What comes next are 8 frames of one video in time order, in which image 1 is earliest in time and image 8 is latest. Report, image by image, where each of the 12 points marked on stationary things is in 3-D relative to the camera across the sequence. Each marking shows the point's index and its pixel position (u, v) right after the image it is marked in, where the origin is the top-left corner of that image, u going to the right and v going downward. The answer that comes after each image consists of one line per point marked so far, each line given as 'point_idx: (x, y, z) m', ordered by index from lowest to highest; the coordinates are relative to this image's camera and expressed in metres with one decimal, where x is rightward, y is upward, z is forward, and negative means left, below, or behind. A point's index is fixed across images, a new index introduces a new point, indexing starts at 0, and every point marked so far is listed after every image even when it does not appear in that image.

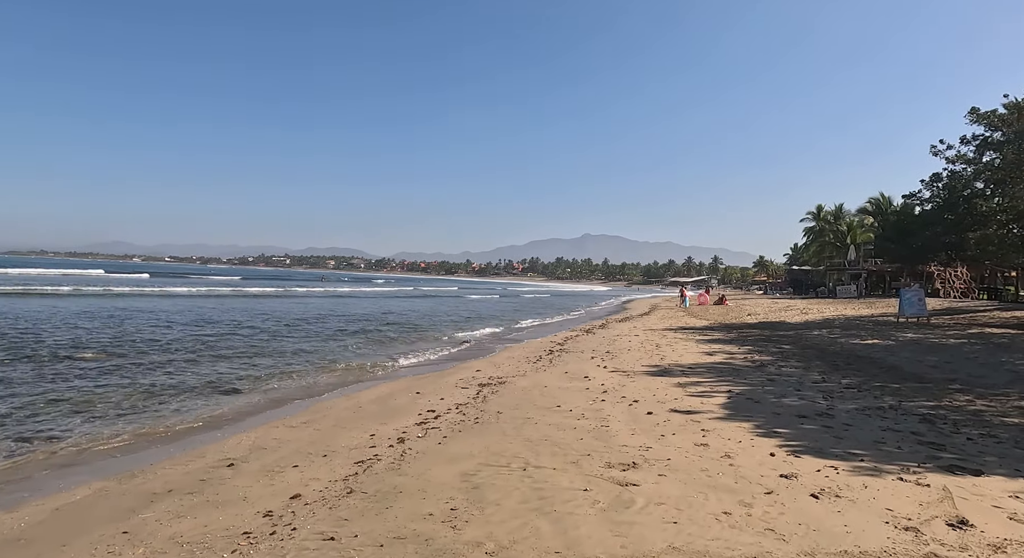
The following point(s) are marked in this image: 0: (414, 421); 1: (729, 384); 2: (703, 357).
0: (-1.4, -2.1, +8.8) m
1: (+4.3, -2.1, +12.0) m
2: (+5.2, -2.1, +16.3) m
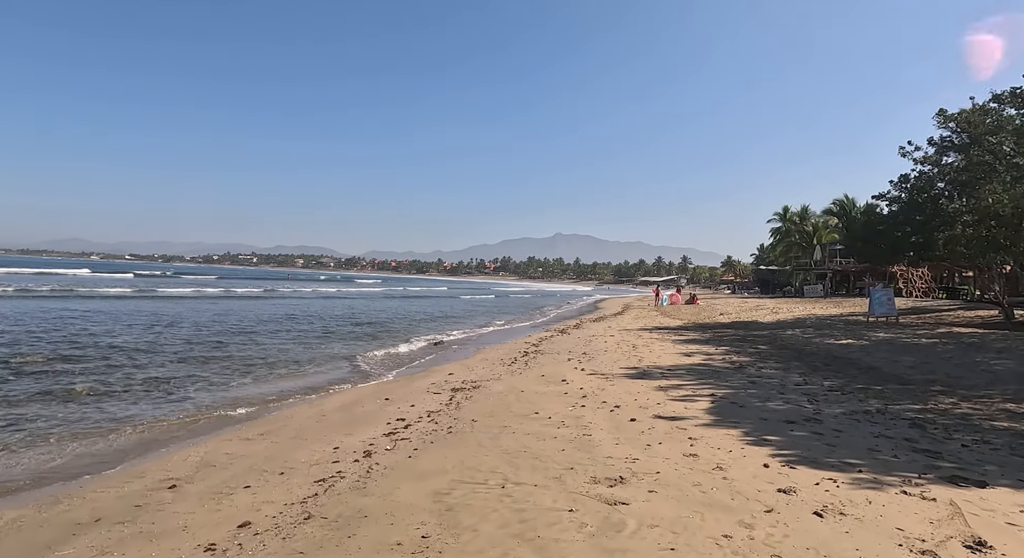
0: (-1.8, -2.0, +8.1) m
1: (+3.8, -2.1, +11.6) m
2: (+4.5, -2.1, +15.9) m
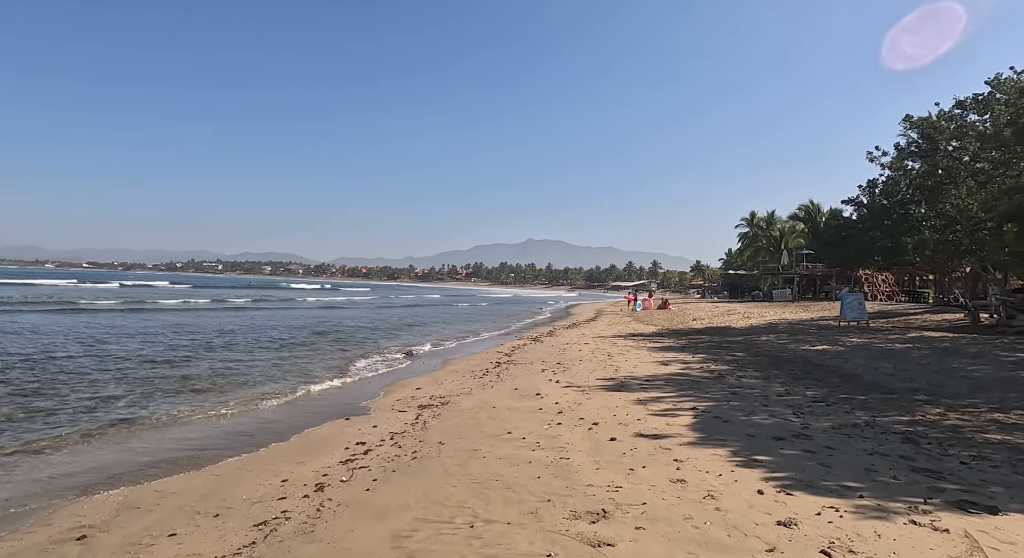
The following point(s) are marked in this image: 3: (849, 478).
0: (-2.1, -2.2, +7.4) m
1: (+3.3, -2.2, +11.1) m
2: (+3.8, -2.3, +15.4) m
3: (+3.7, -2.2, +6.5) m
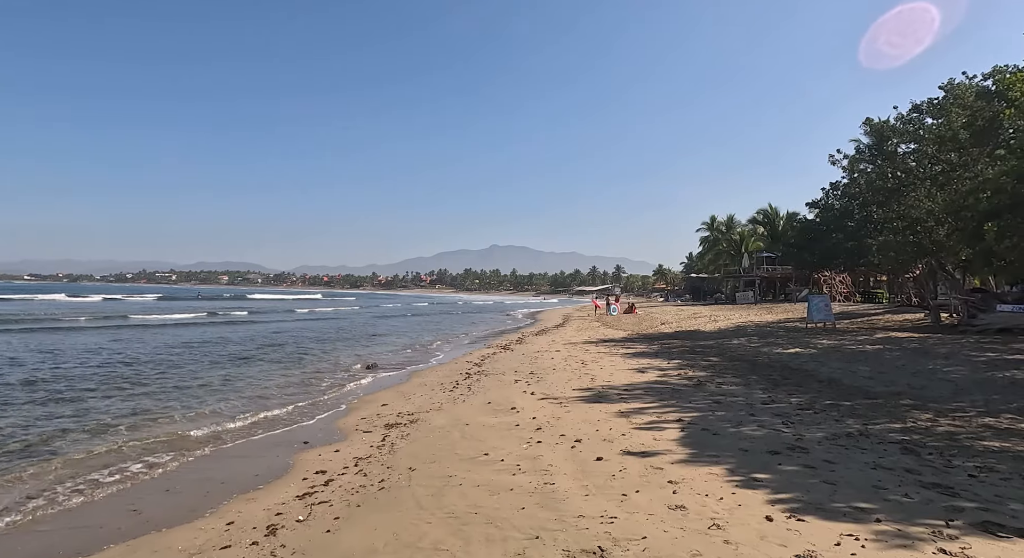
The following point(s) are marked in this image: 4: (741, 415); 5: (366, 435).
0: (-2.3, -2.3, +6.5) m
1: (+2.8, -2.3, +10.5) m
2: (+3.1, -2.4, +14.9) m
3: (+3.5, -2.2, +6.0) m
4: (+3.8, -2.2, +10.0) m
5: (-2.2, -2.3, +8.9) m
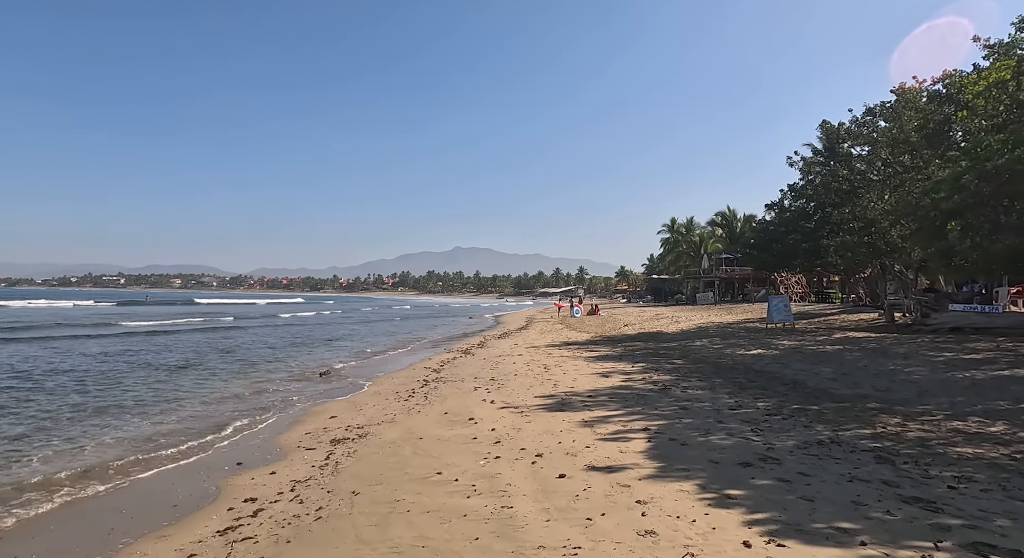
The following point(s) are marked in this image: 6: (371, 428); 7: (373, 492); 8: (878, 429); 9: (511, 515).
0: (-2.8, -2.3, +5.7) m
1: (+2.1, -2.3, +10.1) m
2: (+2.1, -2.4, +14.4) m
3: (+3.0, -2.2, +5.6) m
4: (+3.1, -2.3, +9.5) m
5: (-2.8, -2.3, +8.1) m
6: (-2.3, -2.4, +9.6) m
7: (-1.5, -2.3, +6.5) m
8: (+5.4, -2.2, +8.9) m
9: (0.0, -2.3, +5.8) m
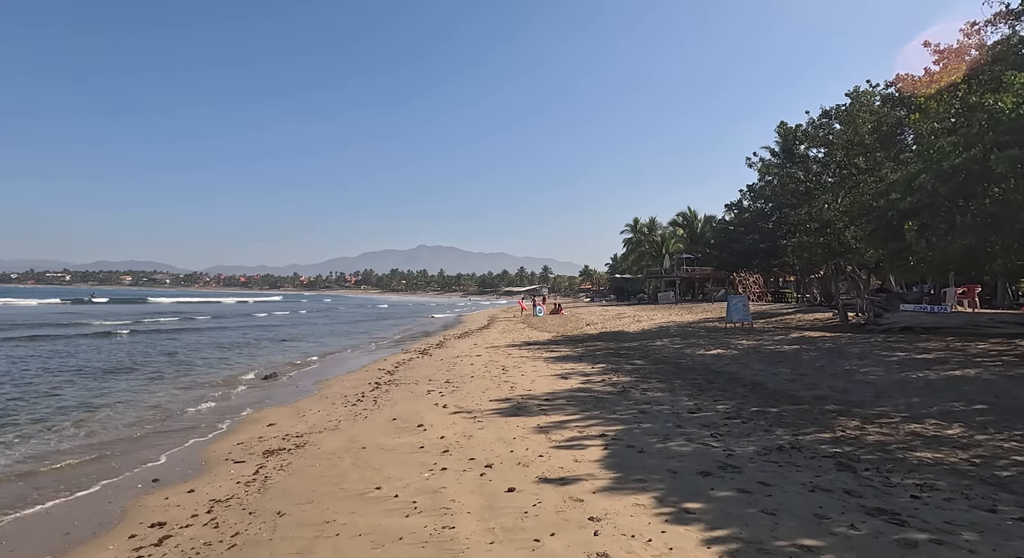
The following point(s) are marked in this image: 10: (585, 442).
0: (-3.3, -2.3, +5.1) m
1: (+1.4, -2.3, +9.7) m
2: (+1.1, -2.4, +14.0) m
3: (+2.5, -2.2, +5.2) m
4: (+2.4, -2.3, +9.2) m
5: (-3.4, -2.3, +7.4) m
6: (-3.0, -2.4, +9.0) m
7: (-2.1, -2.3, +5.9) m
8: (+4.7, -2.2, +8.7) m
9: (-0.5, -2.3, +5.3) m
10: (+1.0, -2.3, +8.4) m
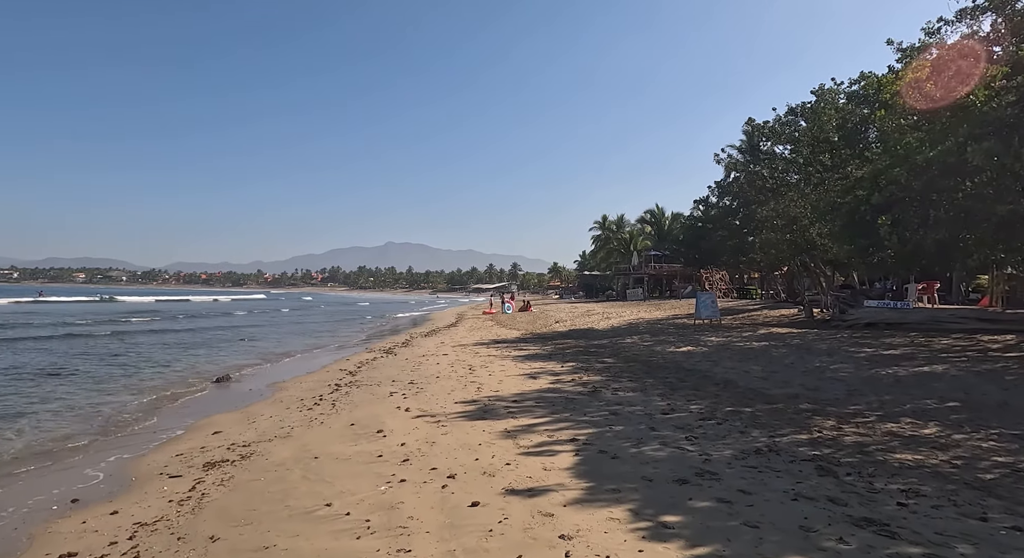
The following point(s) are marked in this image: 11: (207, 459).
0: (-3.6, -2.3, +4.4) m
1: (+0.8, -2.2, +9.2) m
2: (+0.3, -2.3, +13.5) m
3: (+2.2, -2.2, +4.8) m
4: (+1.9, -2.2, +8.8) m
5: (-3.8, -2.3, +6.7) m
6: (-3.5, -2.3, +8.3) m
7: (-2.4, -2.2, +5.2) m
8: (+4.3, -2.2, +8.4) m
9: (-0.8, -2.2, +4.7) m
10: (+0.6, -2.2, +7.9) m
11: (-3.9, -2.3, +7.6) m
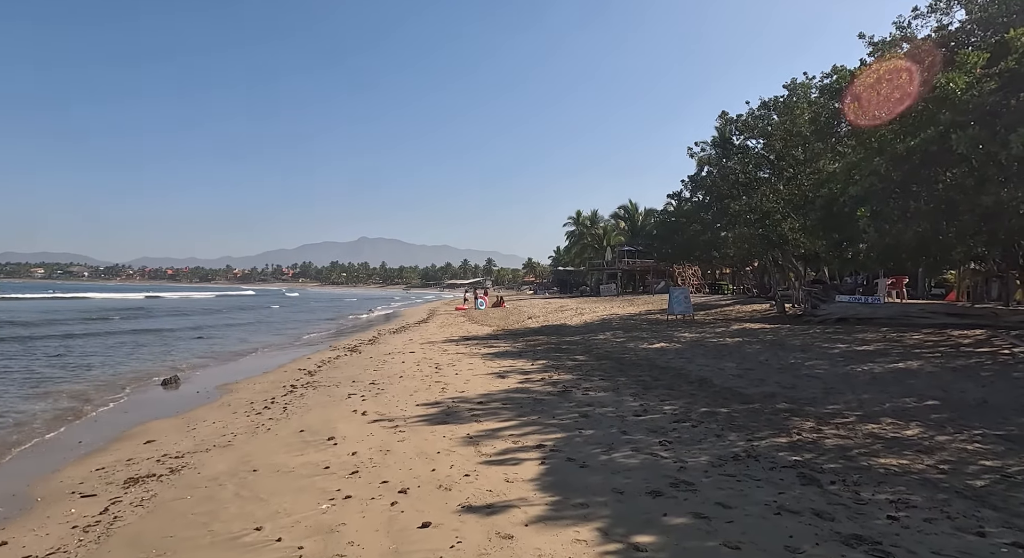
0: (-3.9, -2.2, +3.6) m
1: (+0.3, -2.2, +8.6) m
2: (-0.4, -2.2, +12.9) m
3: (+1.9, -2.1, +4.3) m
4: (+1.4, -2.1, +8.2) m
5: (-4.2, -2.2, +6.0) m
6: (-4.0, -2.2, +7.5) m
7: (-2.7, -2.2, +4.5) m
8: (+3.7, -2.1, +8.0) m
9: (-1.2, -2.2, +4.1) m
10: (+0.1, -2.2, +7.3) m
11: (-4.3, -2.2, +6.8) m
